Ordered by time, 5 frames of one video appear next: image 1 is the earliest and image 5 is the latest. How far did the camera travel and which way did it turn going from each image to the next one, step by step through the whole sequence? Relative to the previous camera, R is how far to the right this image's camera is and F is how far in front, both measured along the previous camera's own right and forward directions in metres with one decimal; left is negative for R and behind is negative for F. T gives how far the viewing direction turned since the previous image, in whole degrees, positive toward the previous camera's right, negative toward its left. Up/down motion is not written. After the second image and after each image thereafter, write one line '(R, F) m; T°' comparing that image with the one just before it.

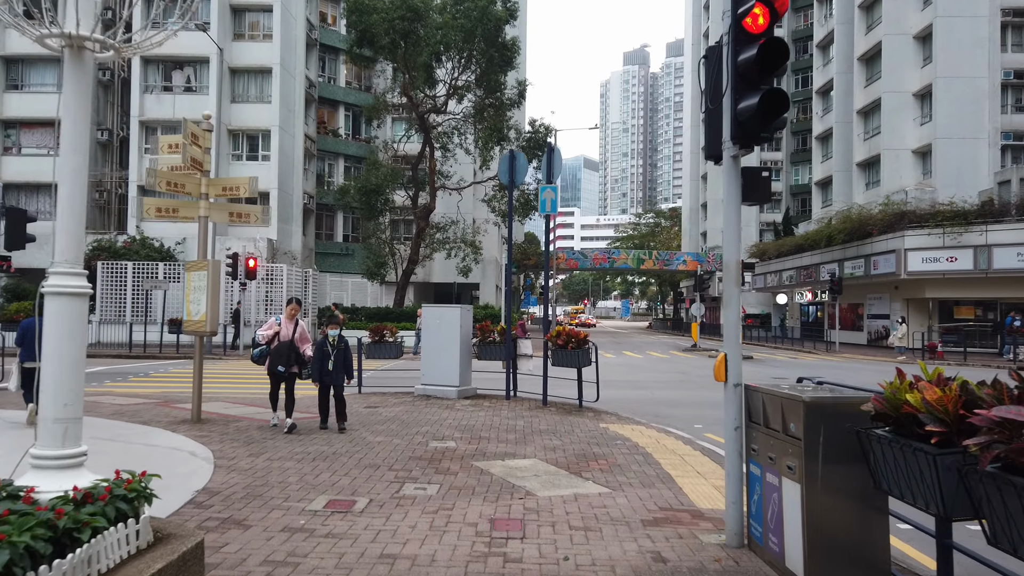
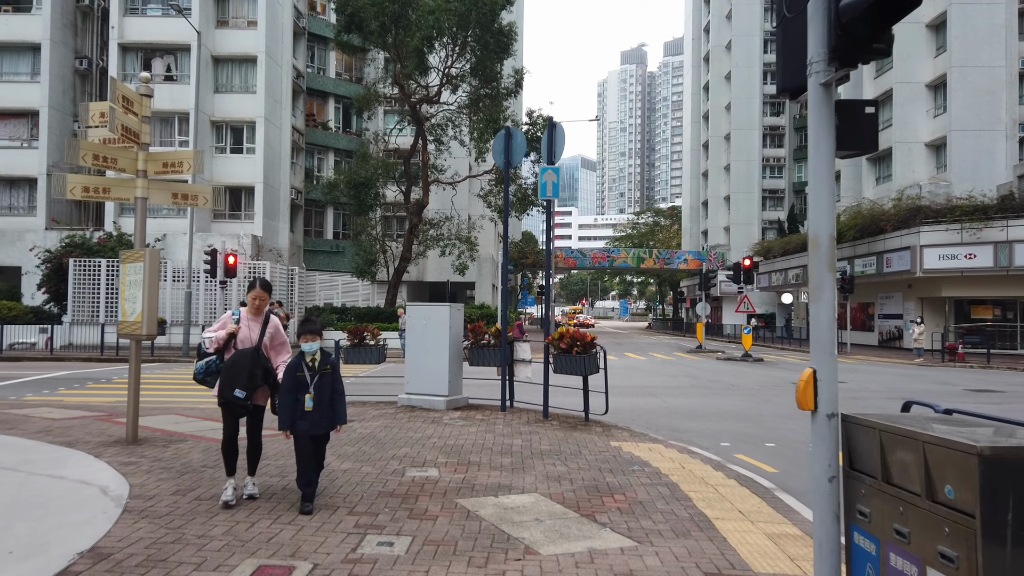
(0.0, +1.5) m; 0°
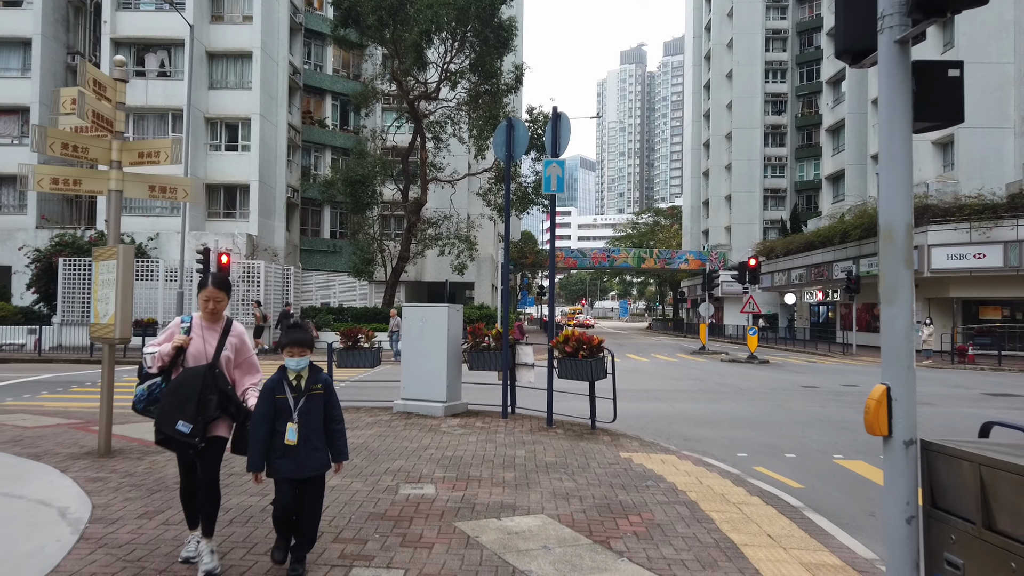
(0.0, +0.6) m; 0°
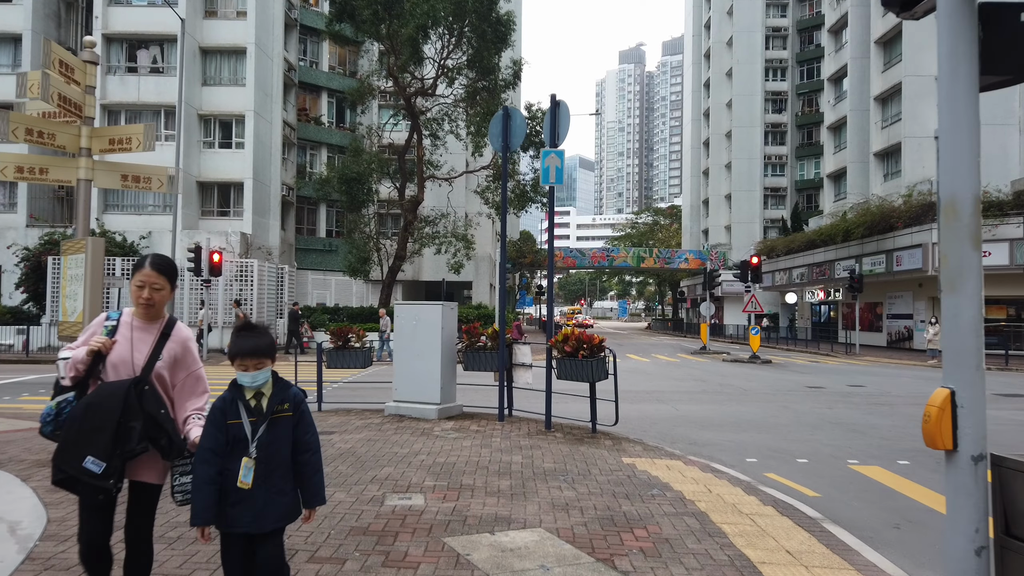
(0.0, +0.4) m; 0°
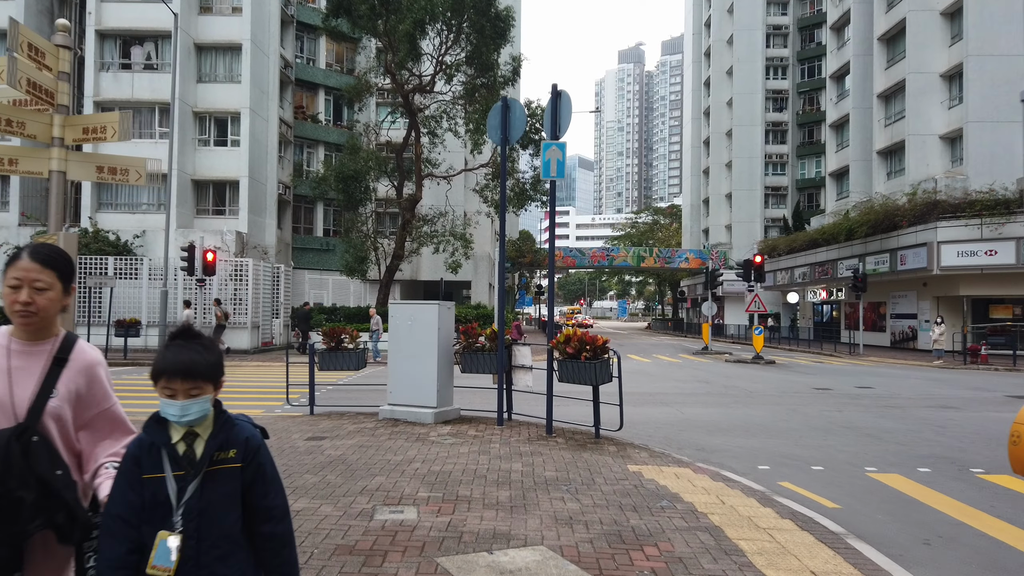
(0.0, +0.4) m; 0°
